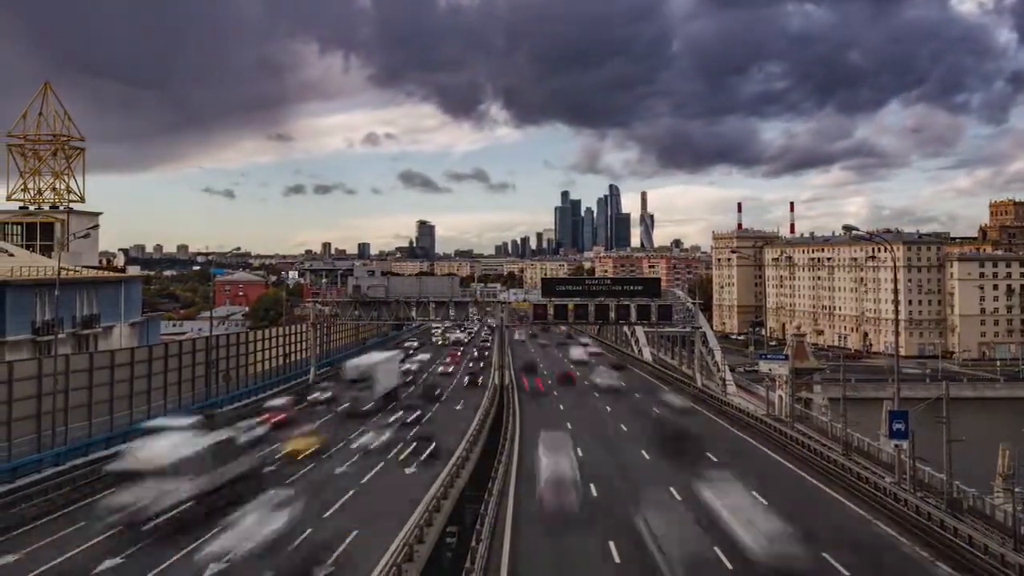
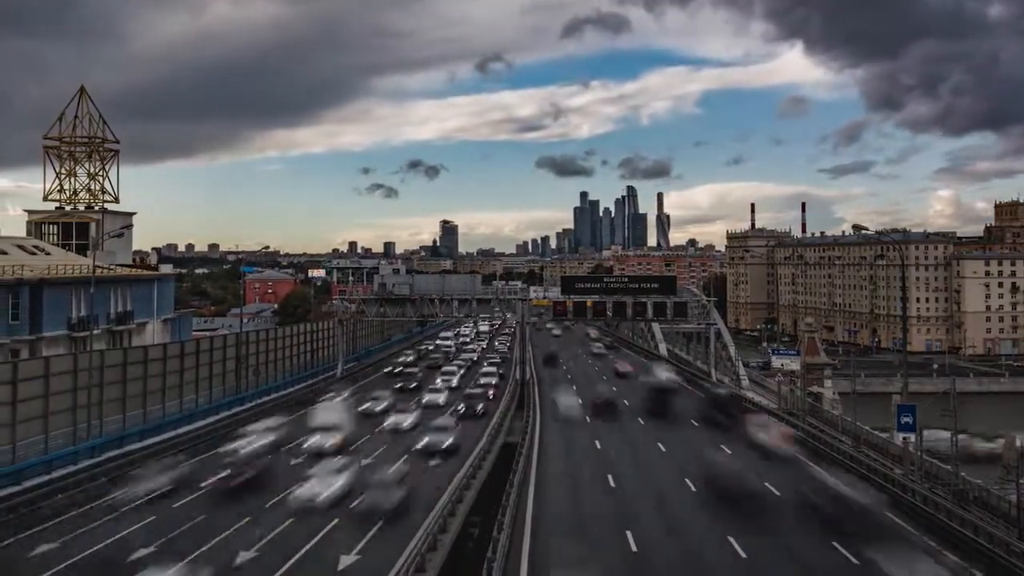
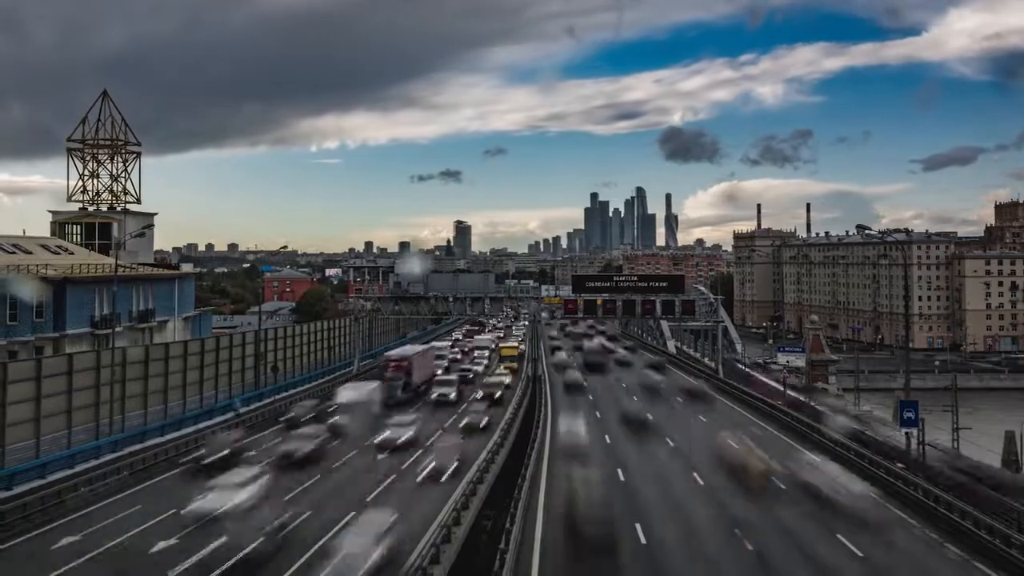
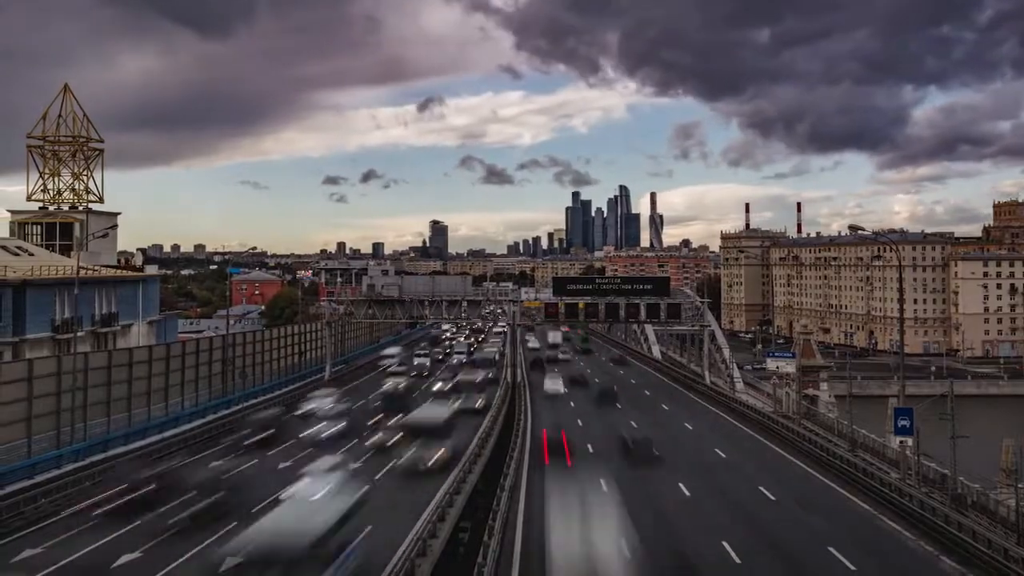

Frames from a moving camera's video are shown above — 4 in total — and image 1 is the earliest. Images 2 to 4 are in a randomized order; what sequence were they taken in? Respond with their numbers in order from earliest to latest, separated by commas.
4, 2, 3
